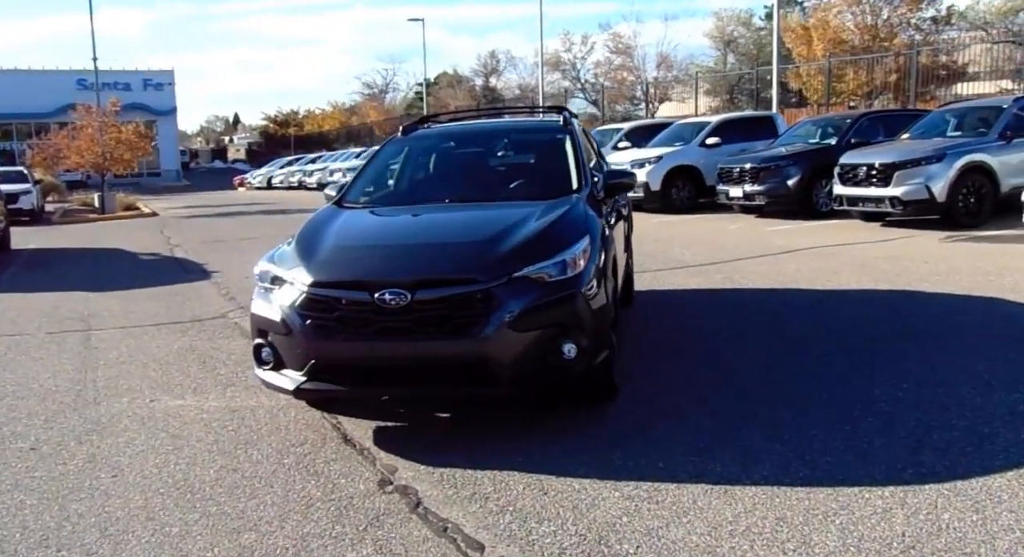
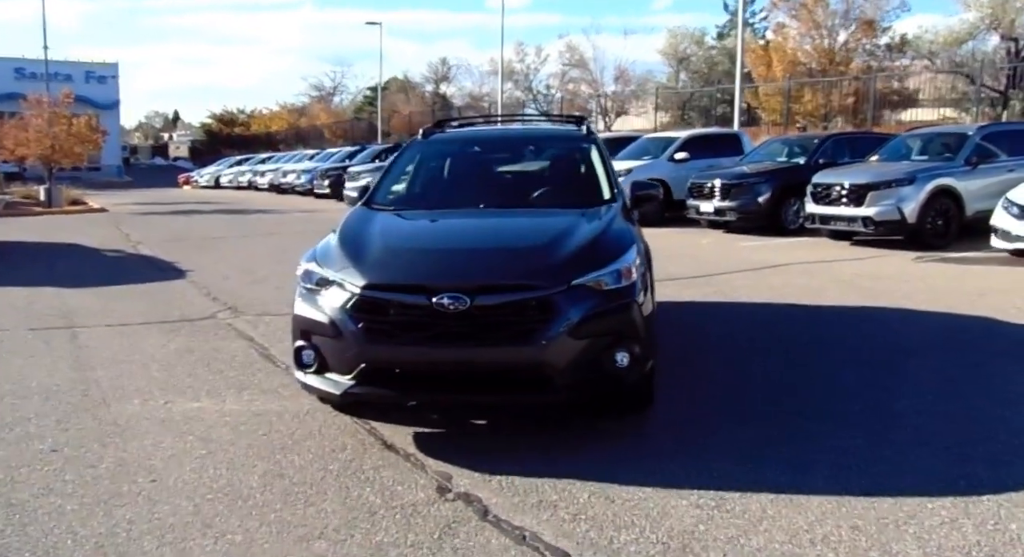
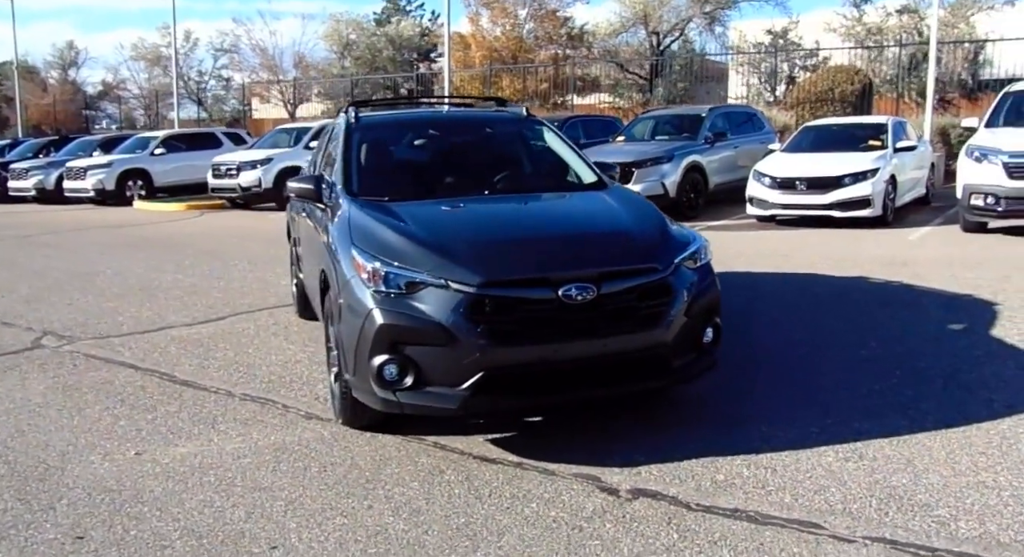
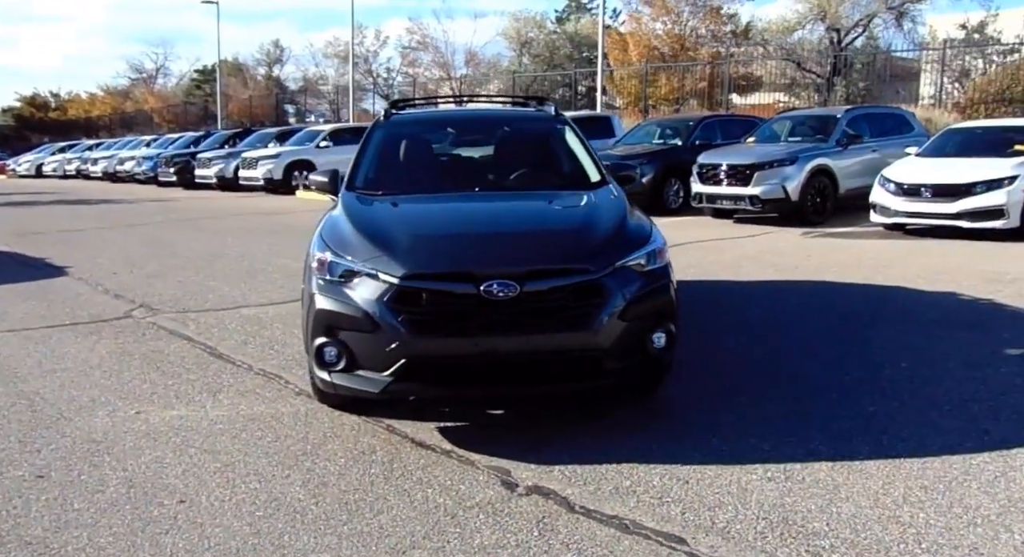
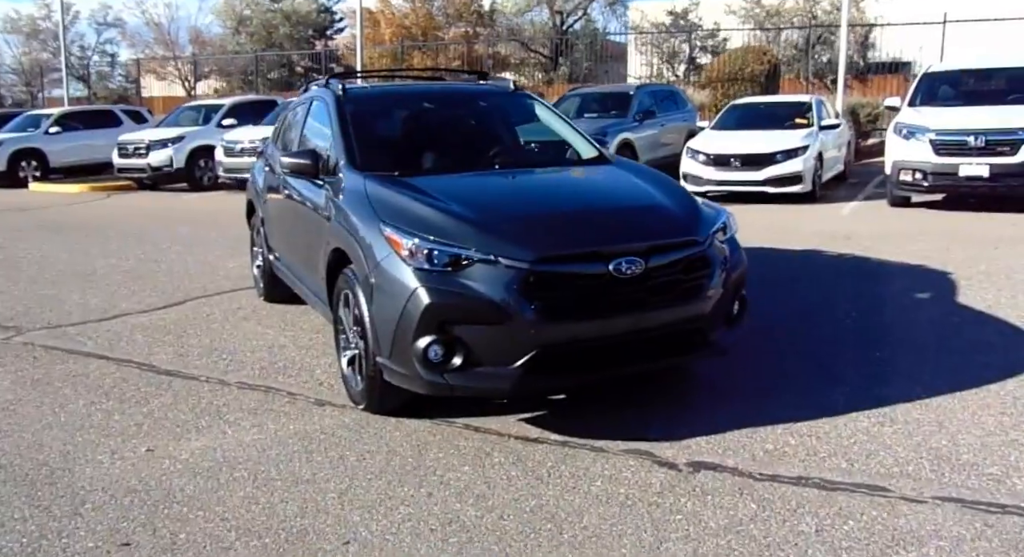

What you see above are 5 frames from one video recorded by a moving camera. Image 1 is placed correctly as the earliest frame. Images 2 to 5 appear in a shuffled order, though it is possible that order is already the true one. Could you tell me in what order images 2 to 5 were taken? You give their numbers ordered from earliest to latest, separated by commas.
2, 4, 3, 5
